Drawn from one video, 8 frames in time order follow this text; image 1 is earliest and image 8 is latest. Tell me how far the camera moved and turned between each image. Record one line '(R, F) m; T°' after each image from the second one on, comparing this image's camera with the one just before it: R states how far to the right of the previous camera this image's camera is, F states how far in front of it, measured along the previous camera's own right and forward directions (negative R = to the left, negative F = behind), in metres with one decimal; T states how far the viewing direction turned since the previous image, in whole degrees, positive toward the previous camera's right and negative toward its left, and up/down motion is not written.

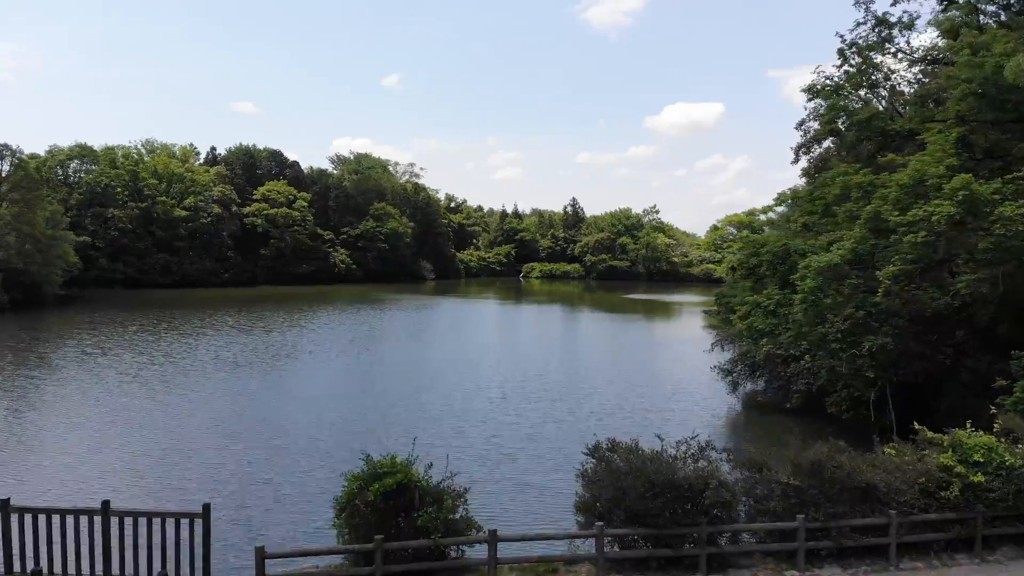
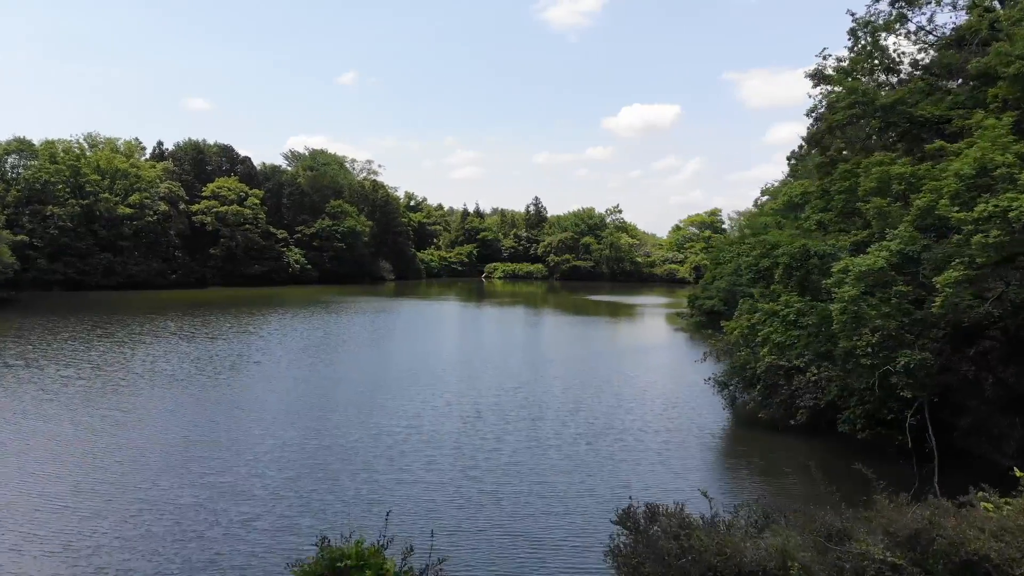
(-0.3, +1.7) m; +3°
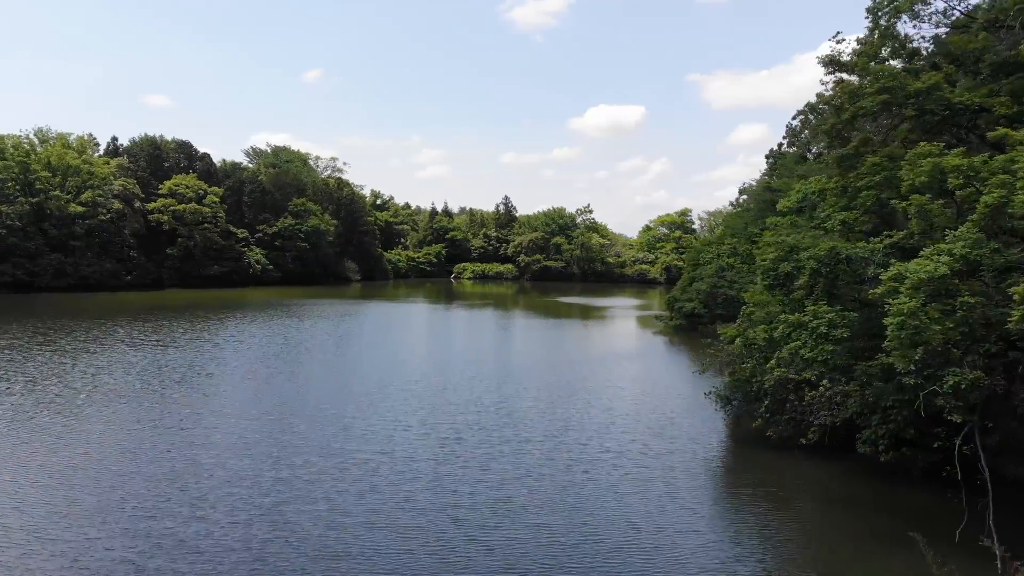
(-0.3, +1.4) m; +2°
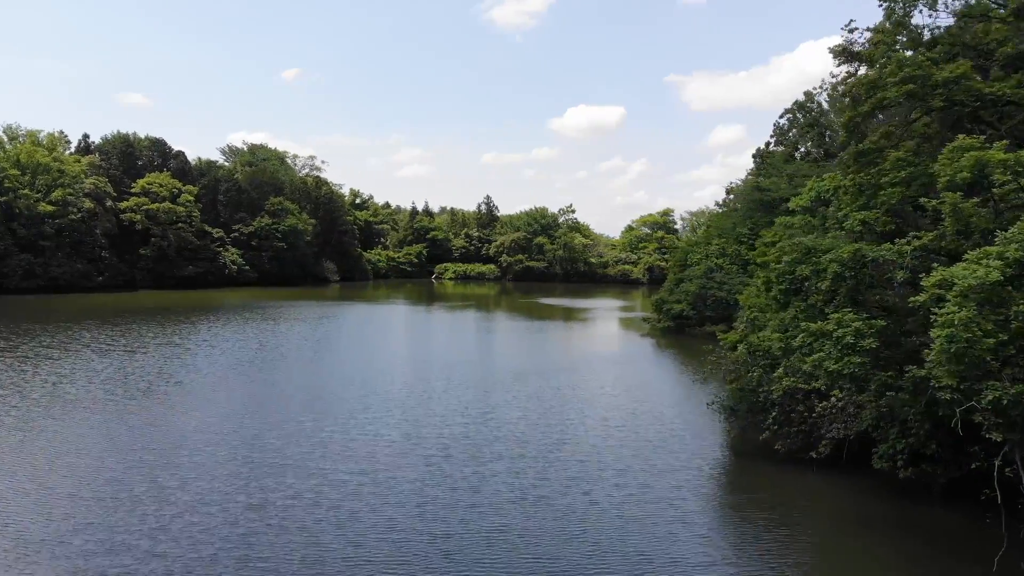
(-0.2, +0.9) m; +1°
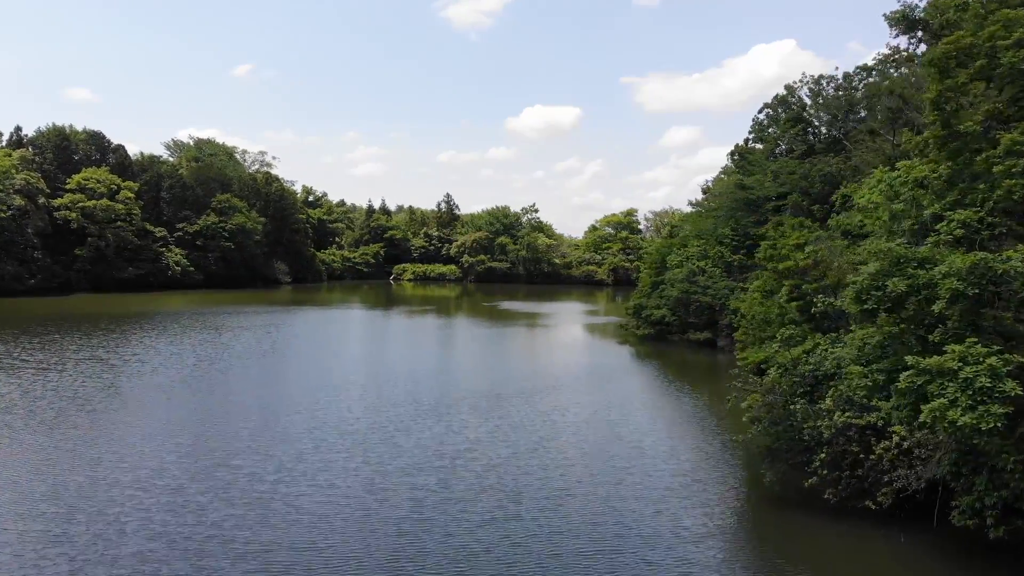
(-0.4, +2.3) m; +3°
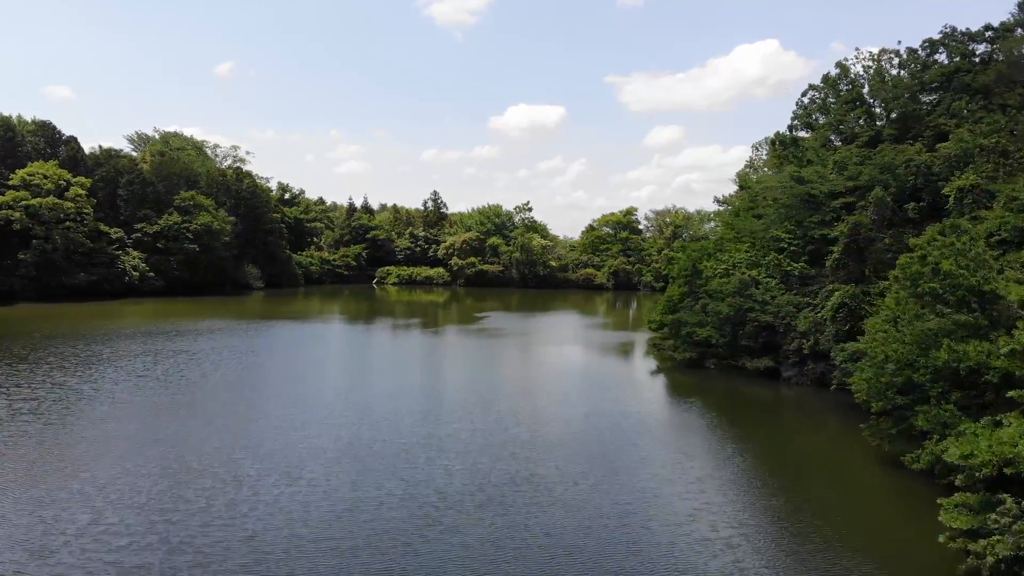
(-0.8, +5.1) m; +1°
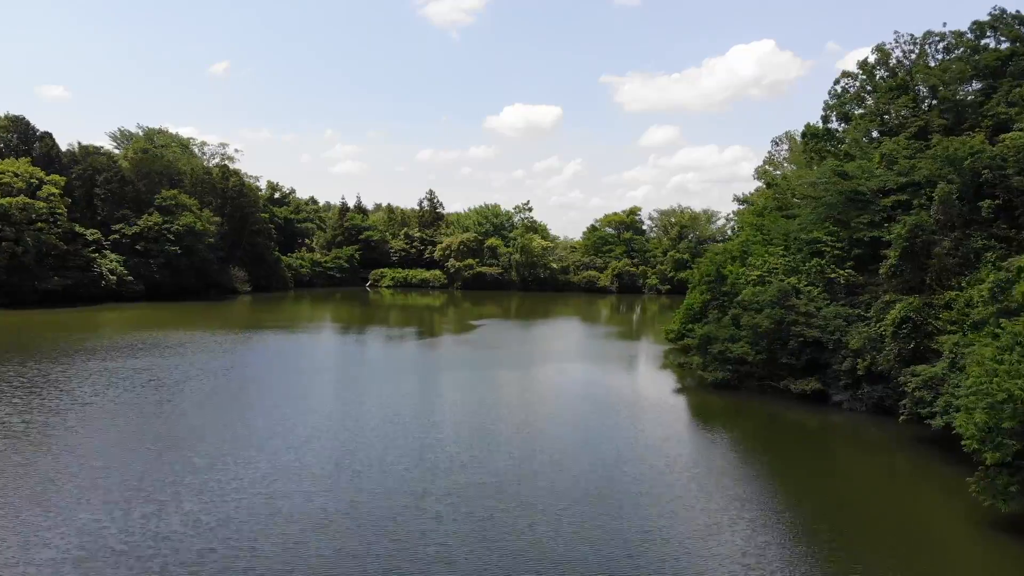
(-0.3, +2.7) m; 0°
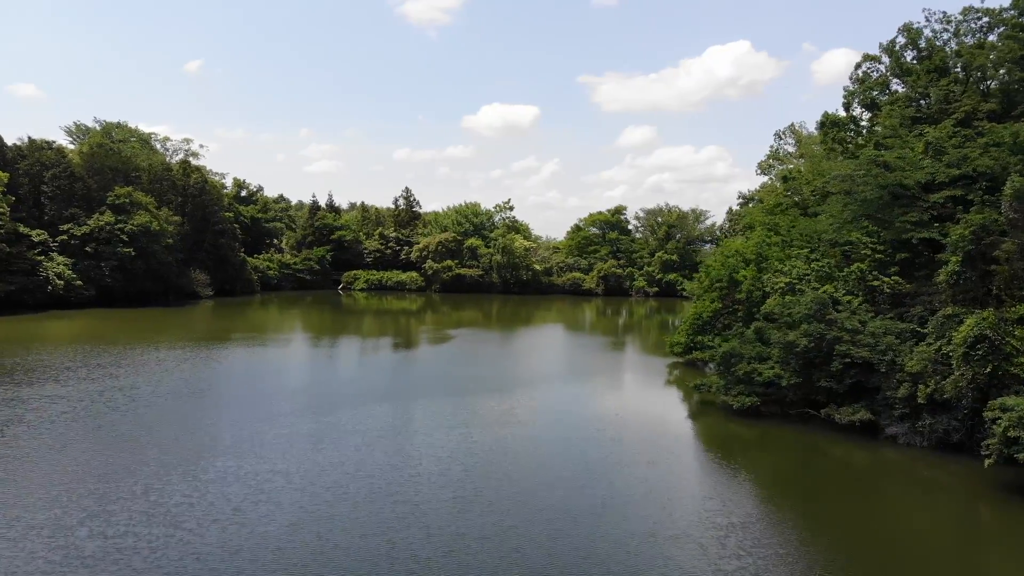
(-0.3, +3.0) m; +2°
